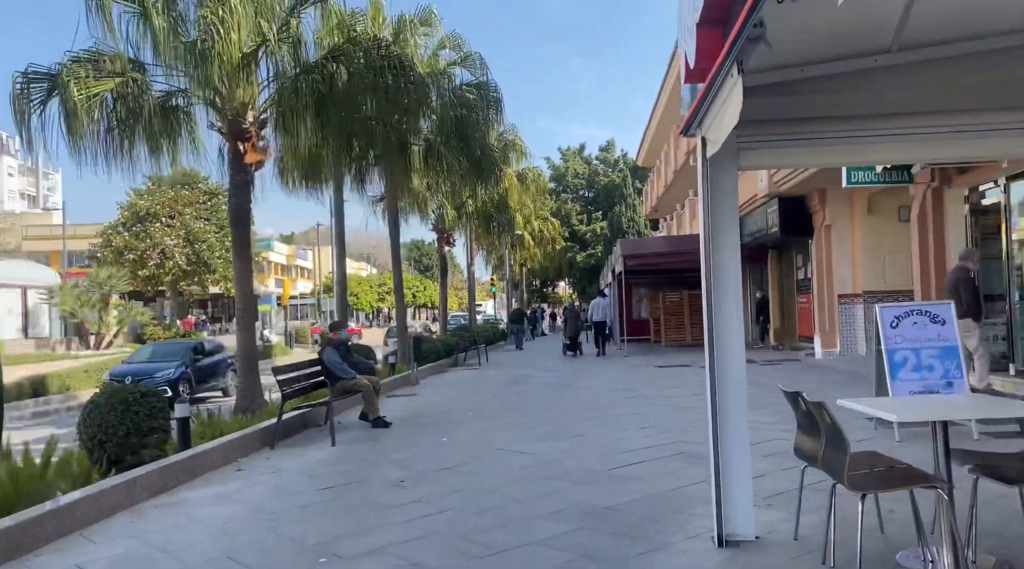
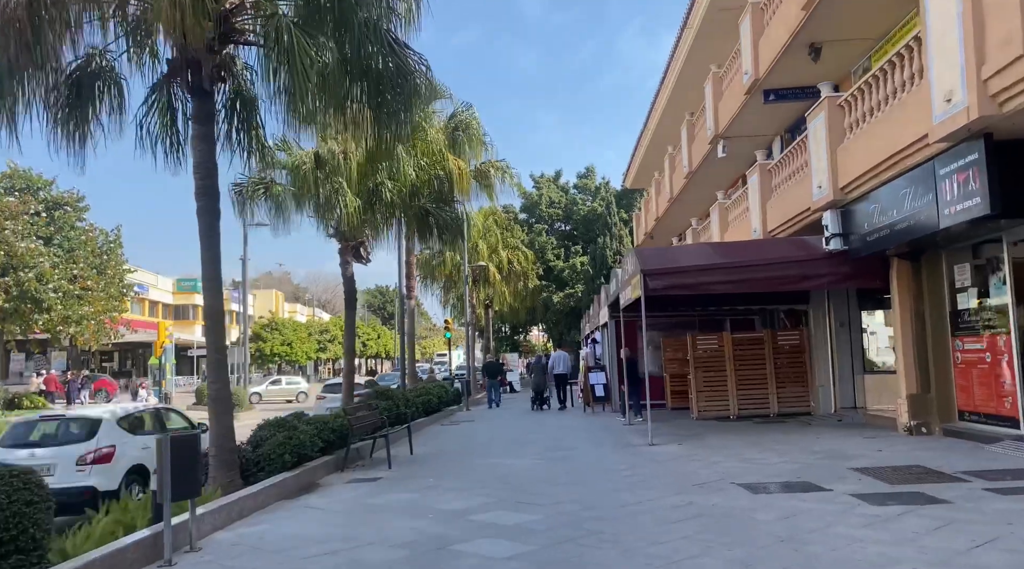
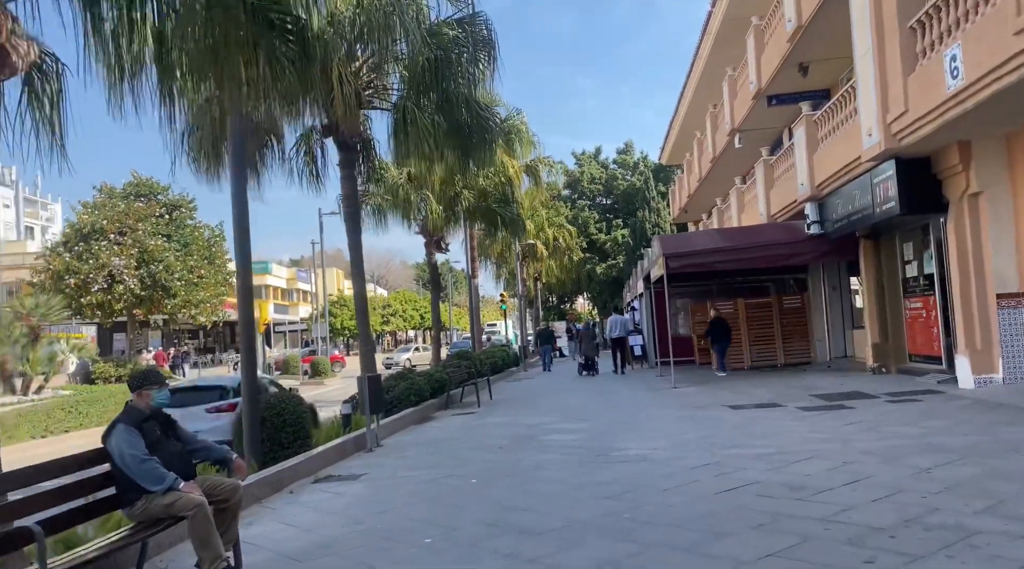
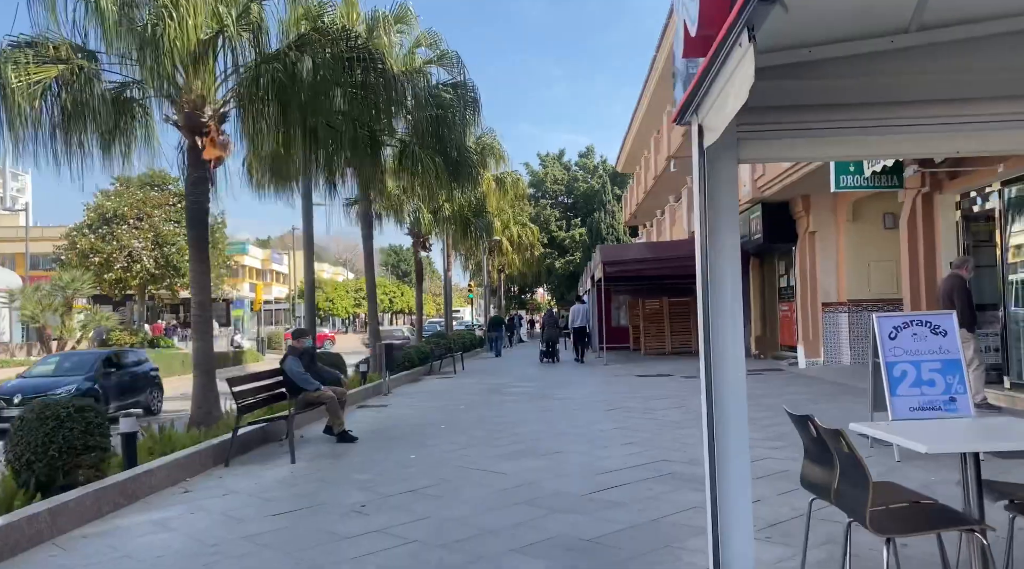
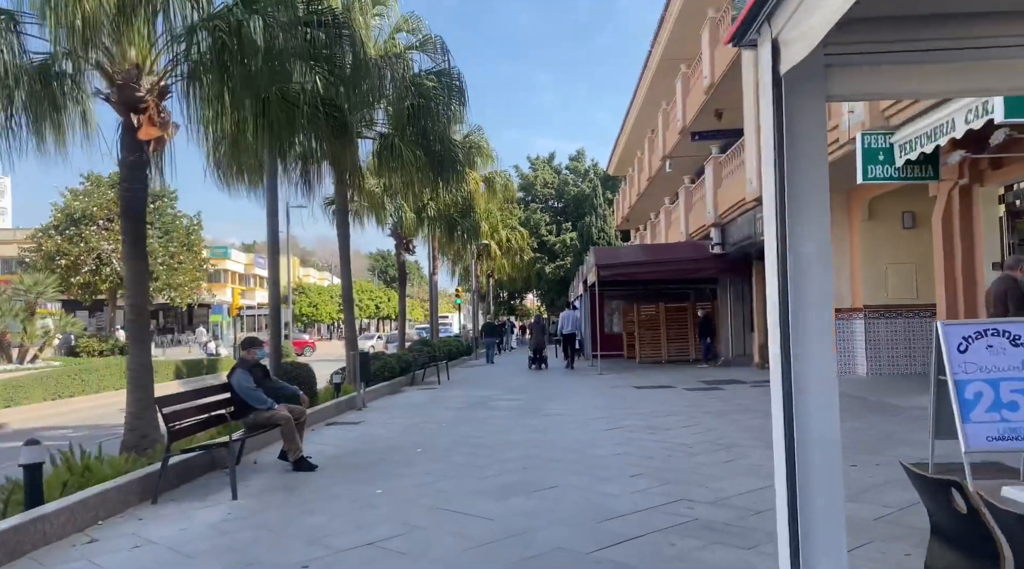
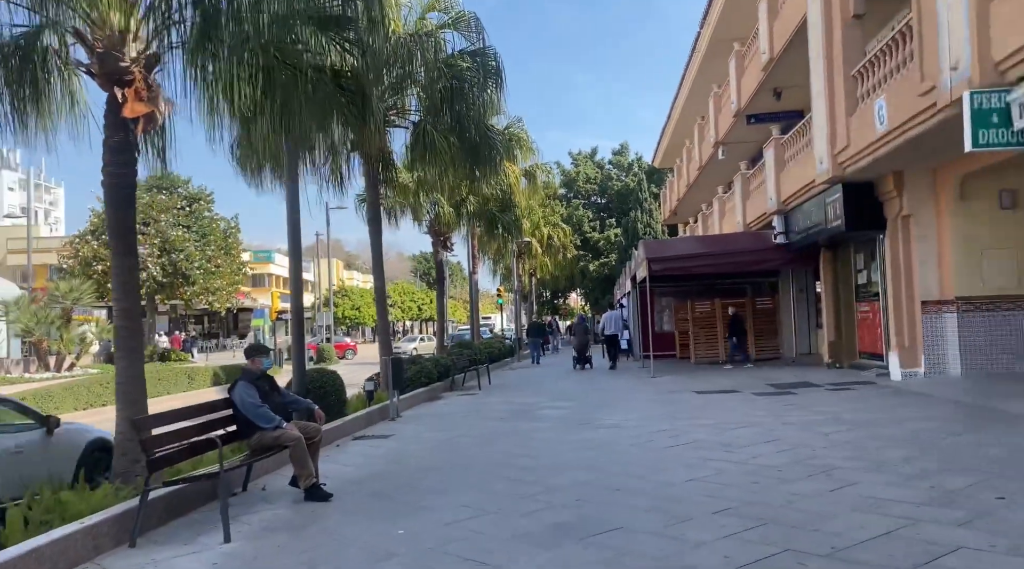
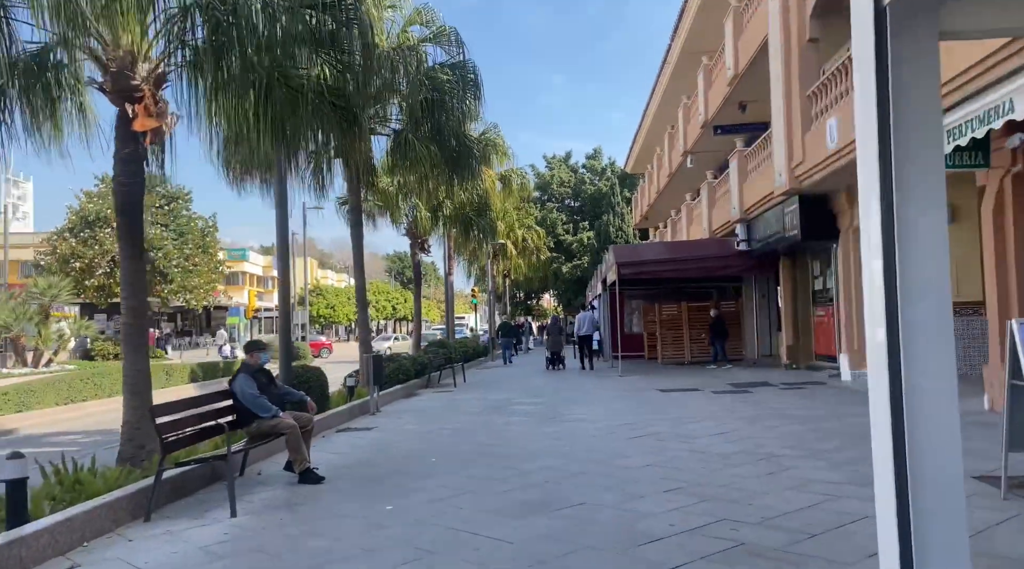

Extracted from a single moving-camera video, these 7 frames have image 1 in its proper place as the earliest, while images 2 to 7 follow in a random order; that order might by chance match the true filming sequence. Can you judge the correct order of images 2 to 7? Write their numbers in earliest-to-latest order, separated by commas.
4, 5, 7, 6, 3, 2
